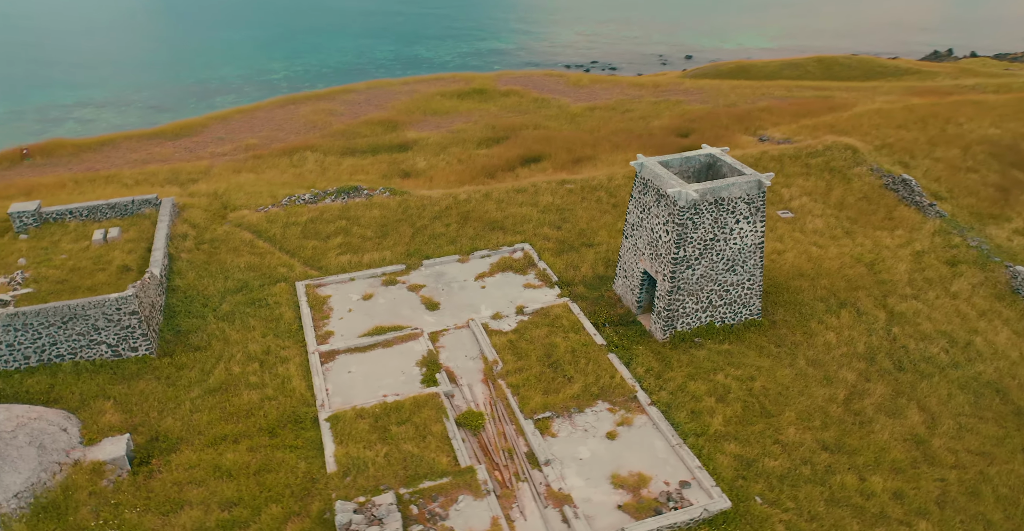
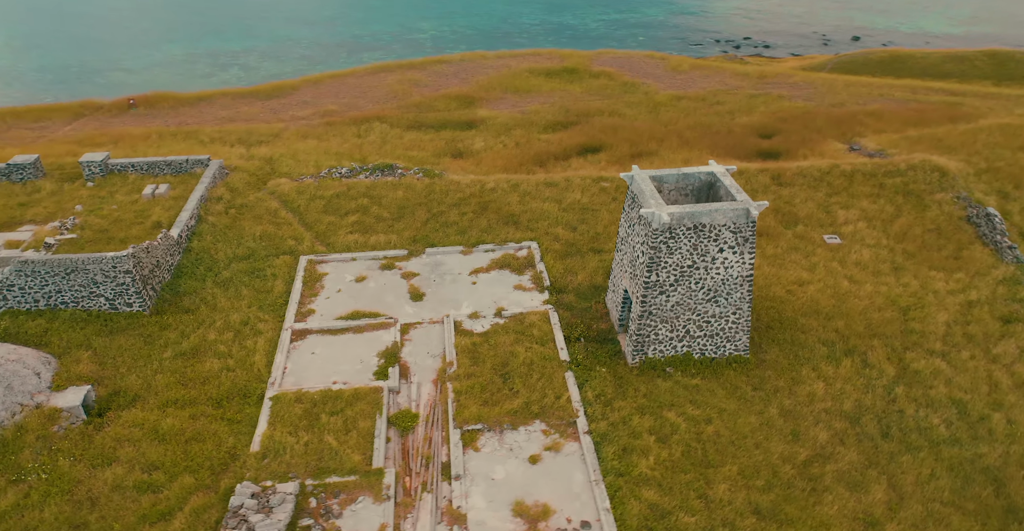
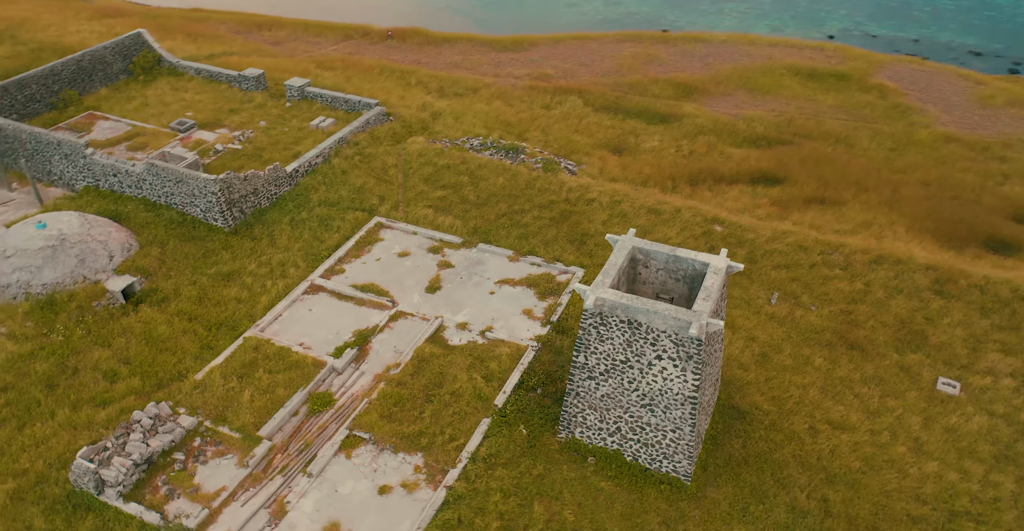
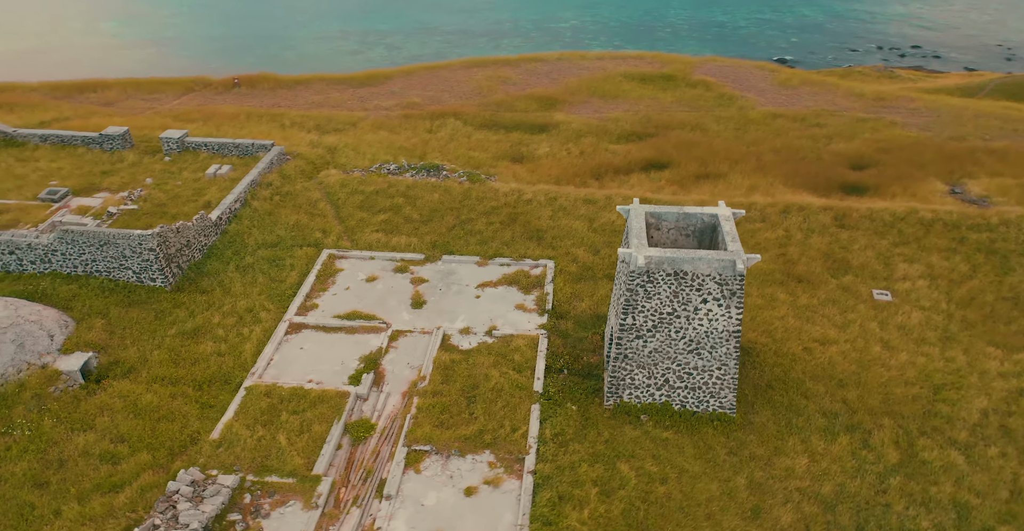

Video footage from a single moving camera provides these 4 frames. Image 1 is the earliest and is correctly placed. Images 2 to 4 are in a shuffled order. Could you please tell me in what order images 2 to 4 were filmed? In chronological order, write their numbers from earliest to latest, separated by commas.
2, 4, 3
